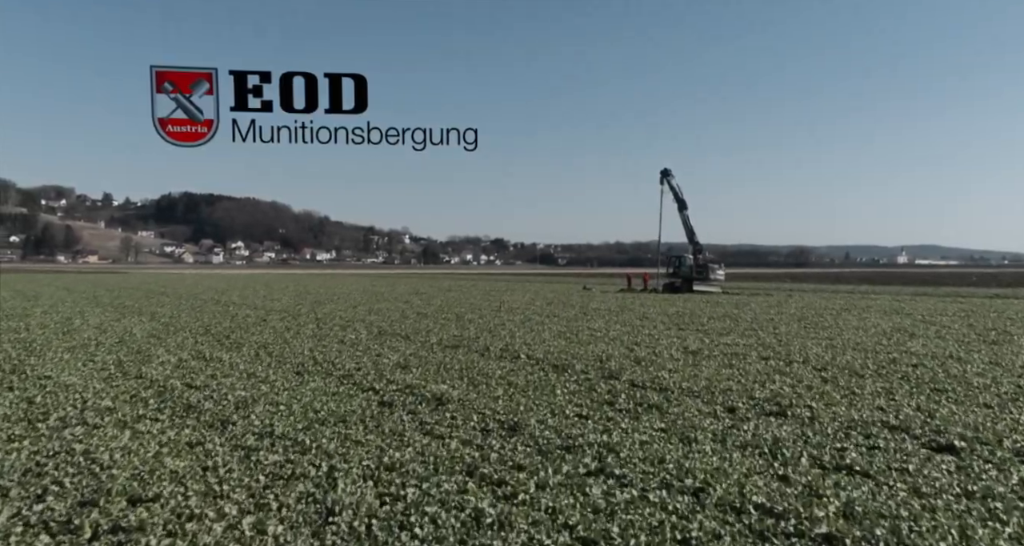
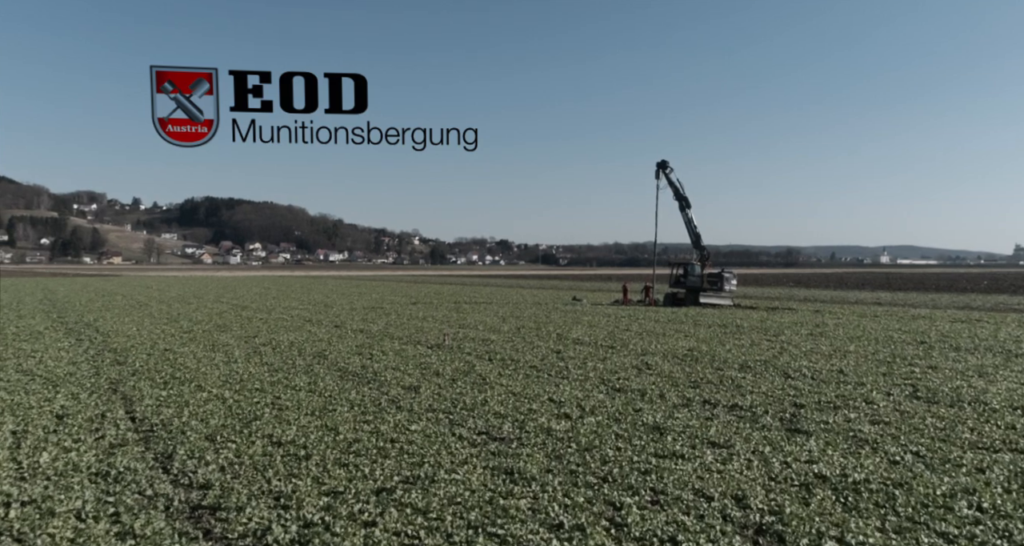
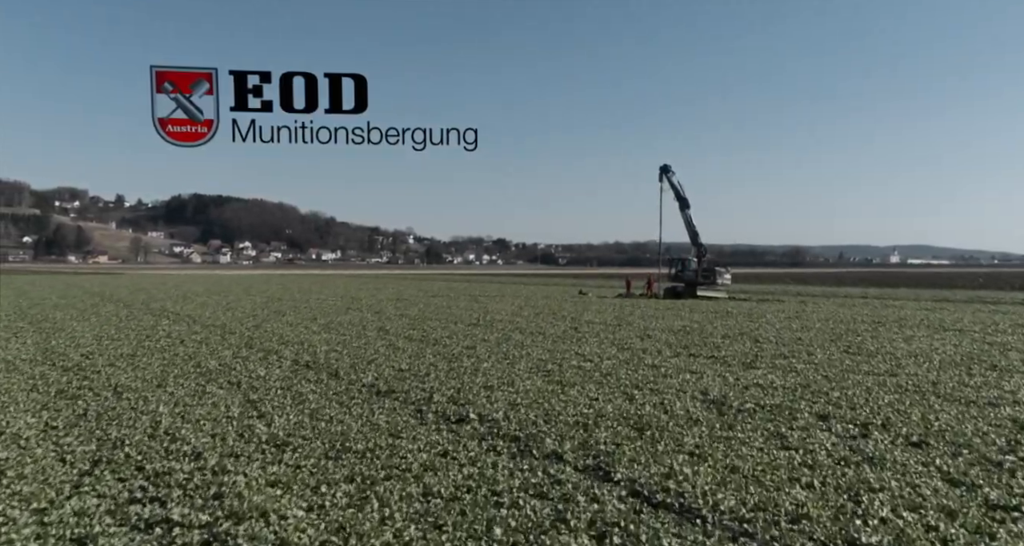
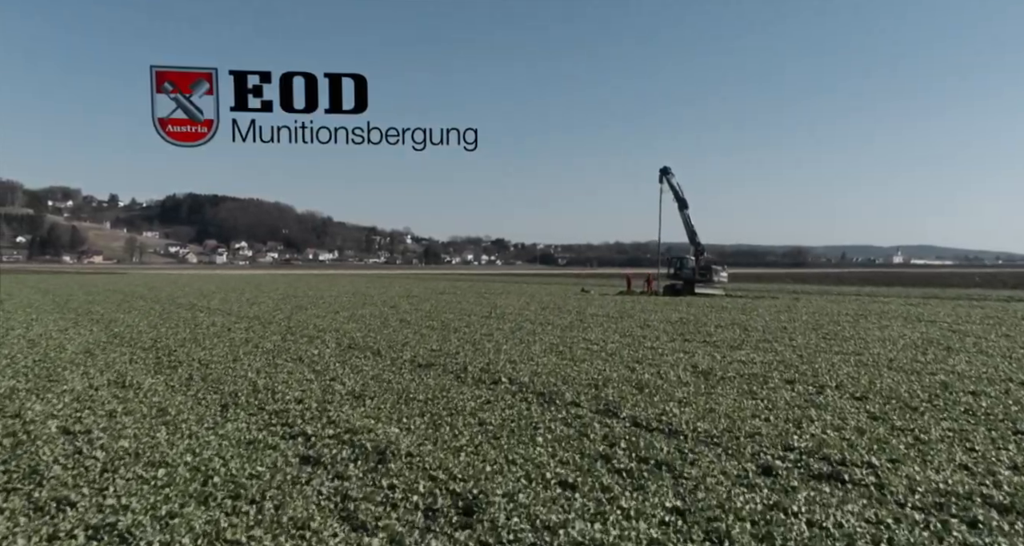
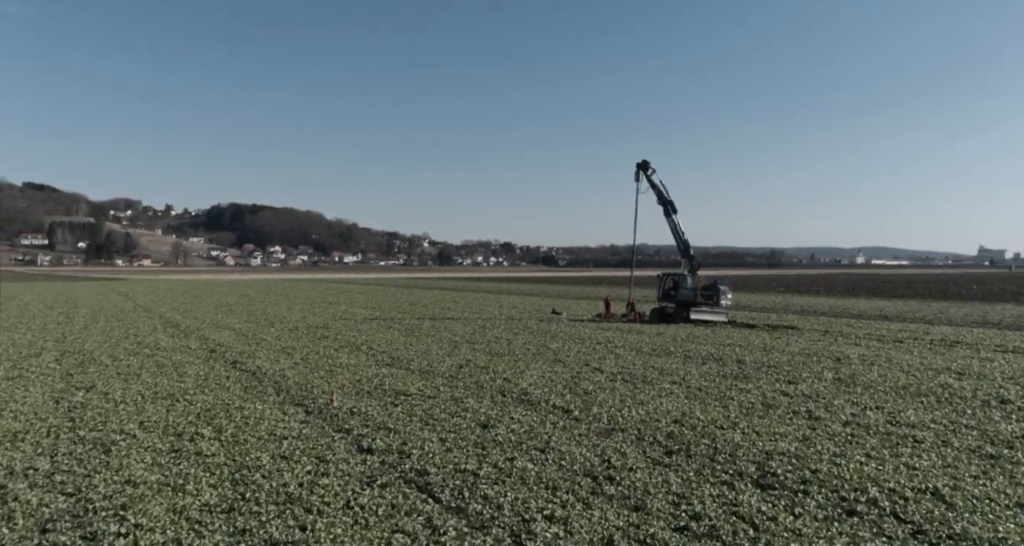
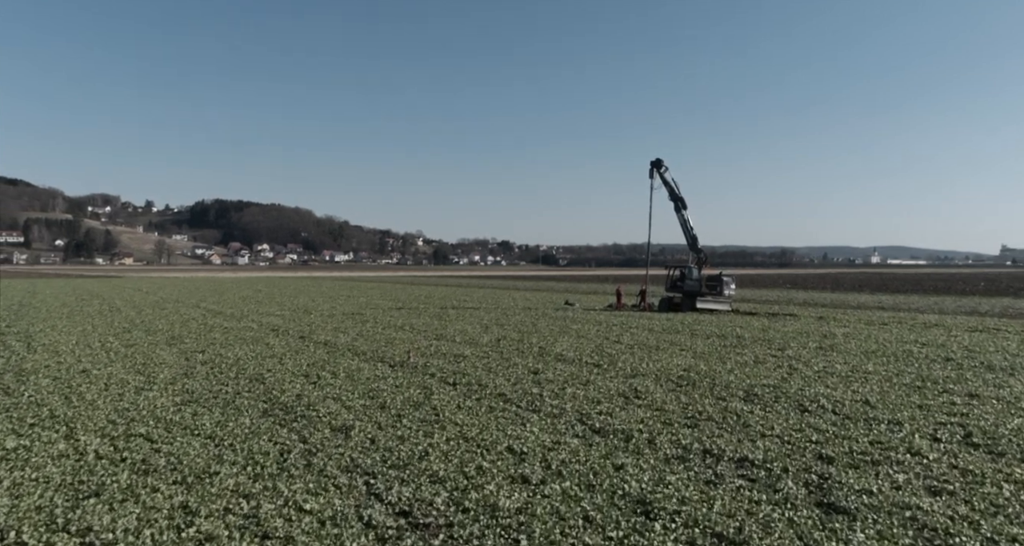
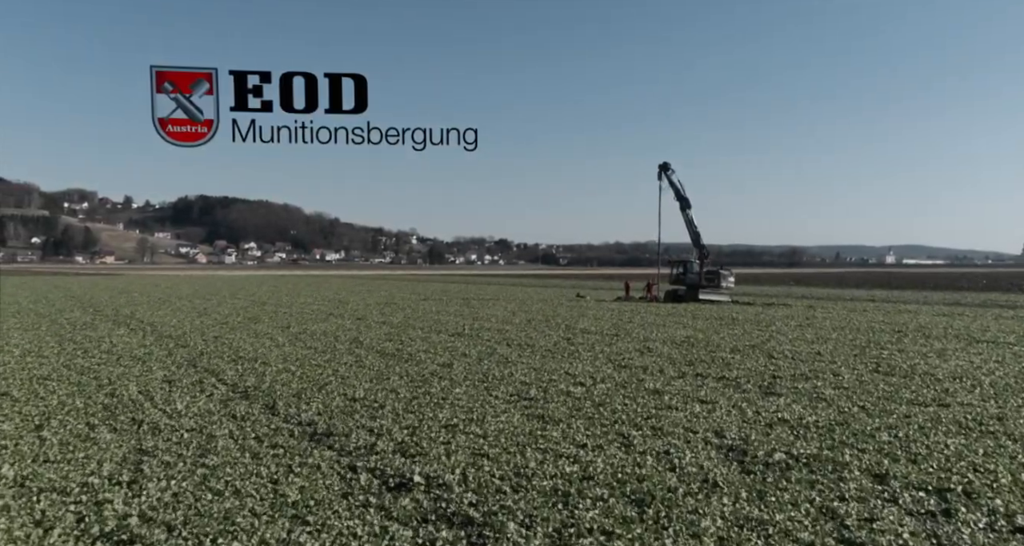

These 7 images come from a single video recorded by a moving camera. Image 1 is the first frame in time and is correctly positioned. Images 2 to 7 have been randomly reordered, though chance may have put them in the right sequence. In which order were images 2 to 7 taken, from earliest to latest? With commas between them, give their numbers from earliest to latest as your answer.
4, 3, 7, 2, 6, 5
